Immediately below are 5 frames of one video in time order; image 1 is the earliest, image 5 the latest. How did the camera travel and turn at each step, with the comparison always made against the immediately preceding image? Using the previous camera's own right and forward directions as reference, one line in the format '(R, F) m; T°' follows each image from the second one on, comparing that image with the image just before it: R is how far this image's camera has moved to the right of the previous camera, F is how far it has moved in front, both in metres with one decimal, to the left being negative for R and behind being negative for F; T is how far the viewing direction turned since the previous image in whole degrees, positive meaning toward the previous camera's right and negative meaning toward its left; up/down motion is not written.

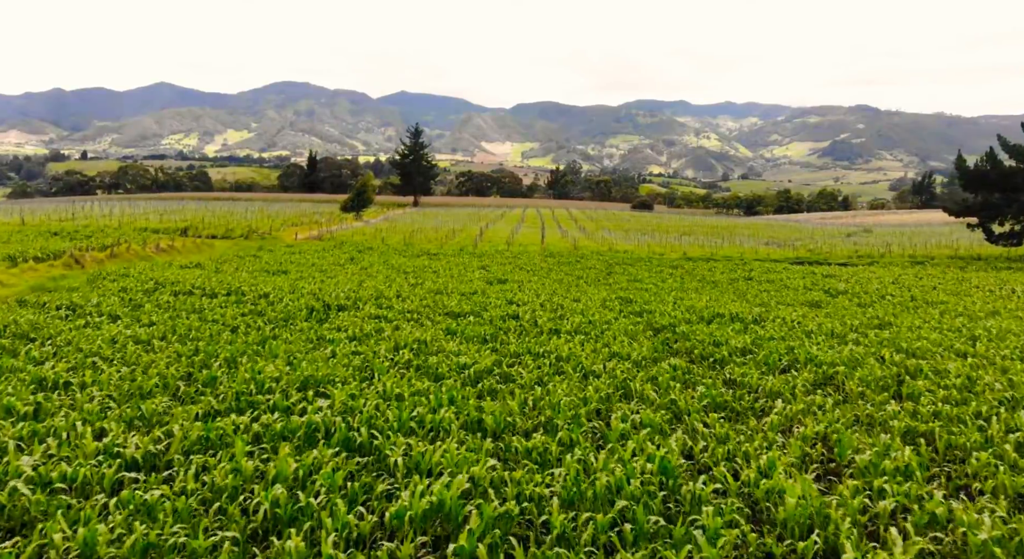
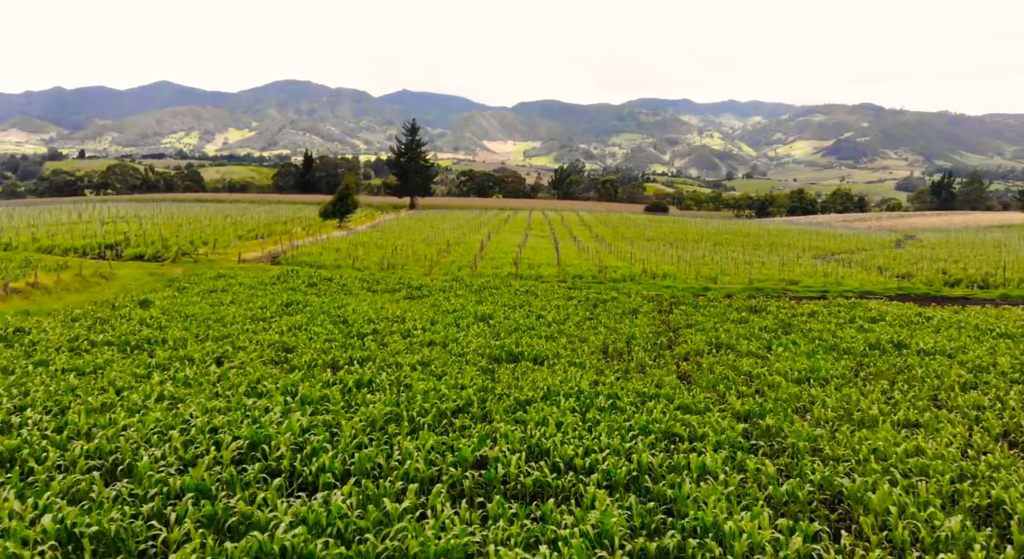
(-0.4, +10.4) m; 0°
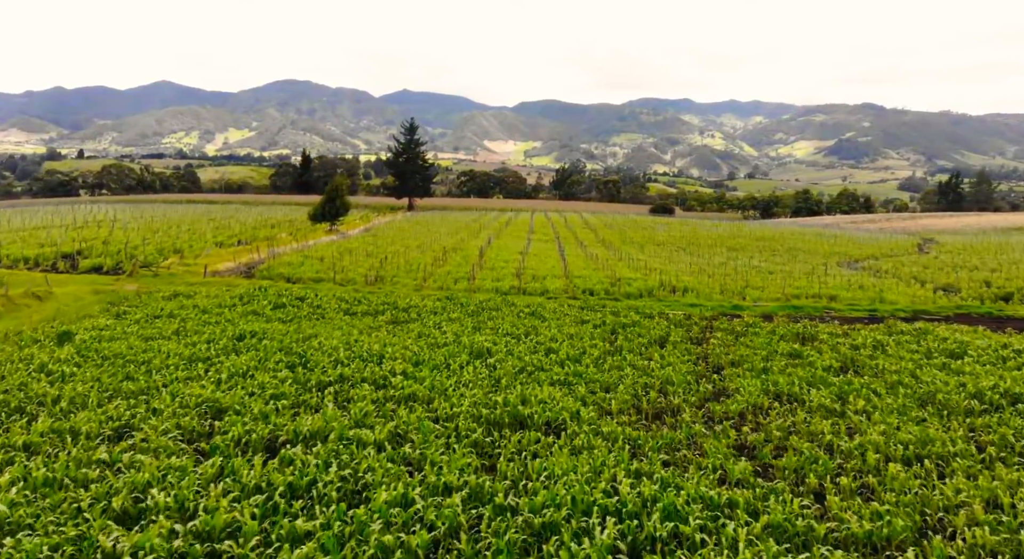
(-0.1, +4.0) m; 0°
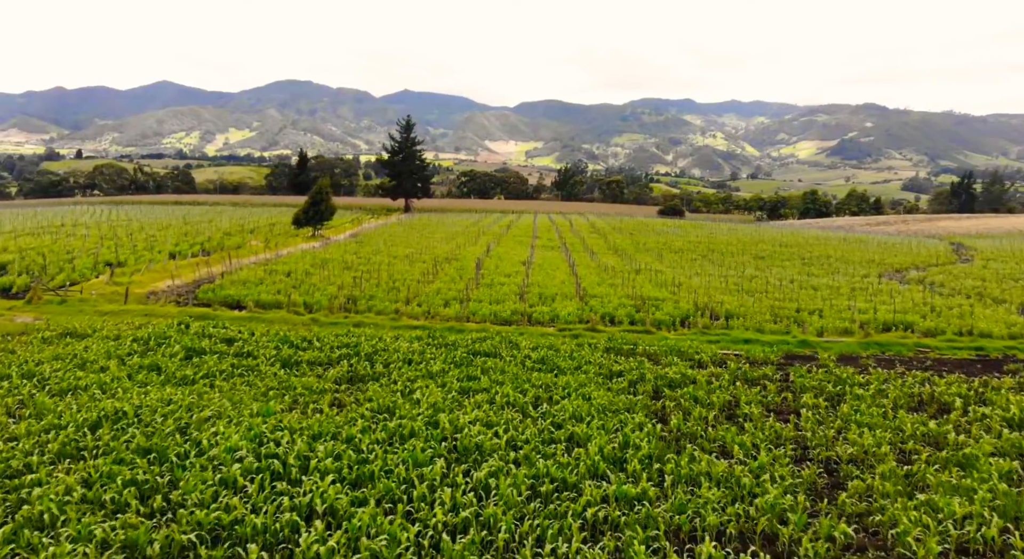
(0.0, +6.2) m; 0°
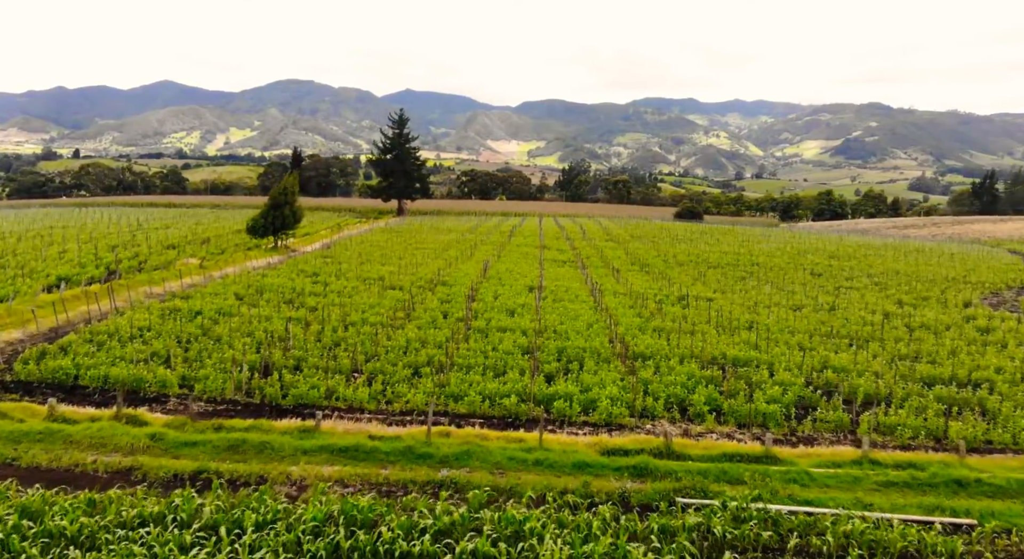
(-0.1, +10.1) m; 0°
